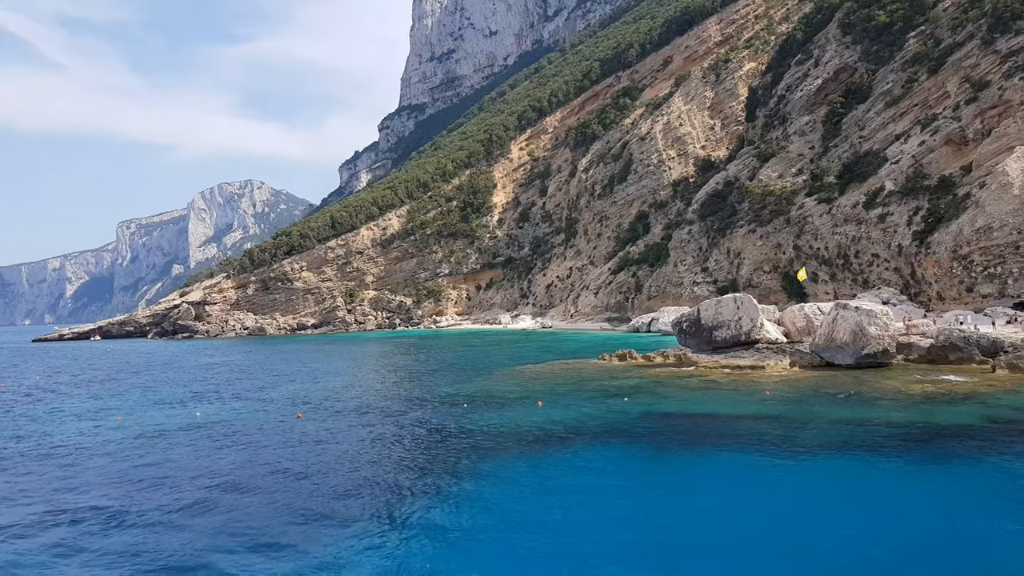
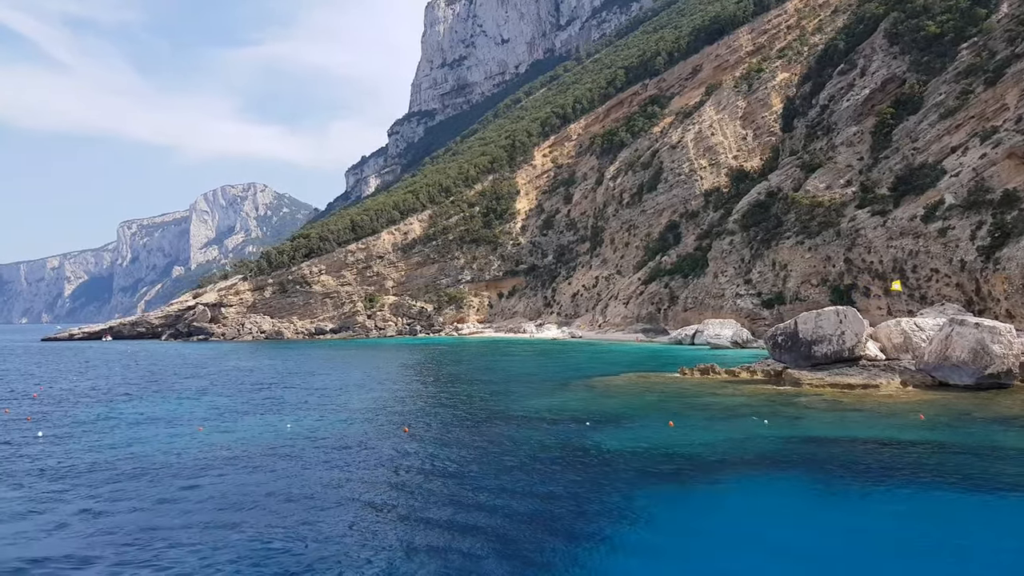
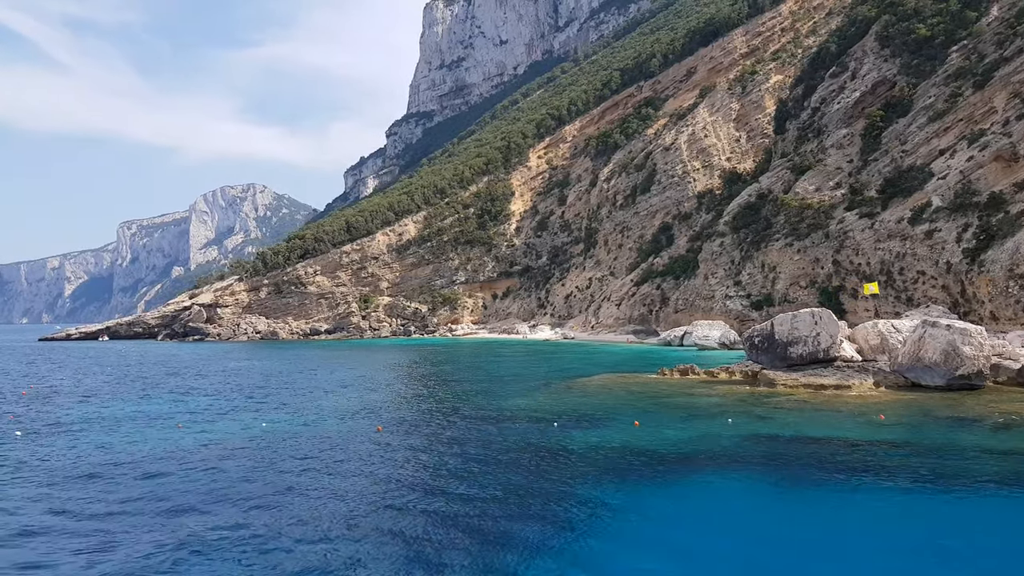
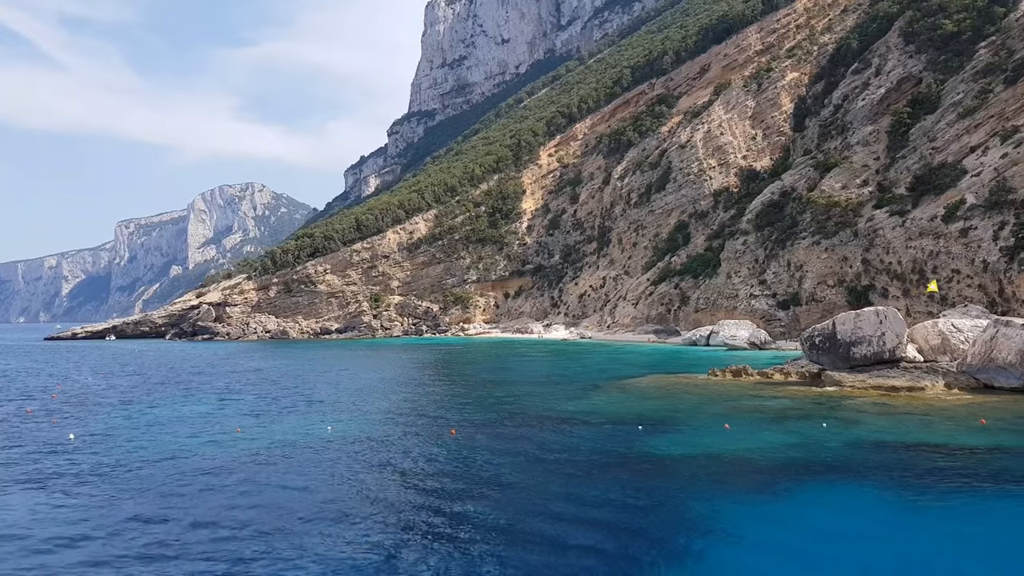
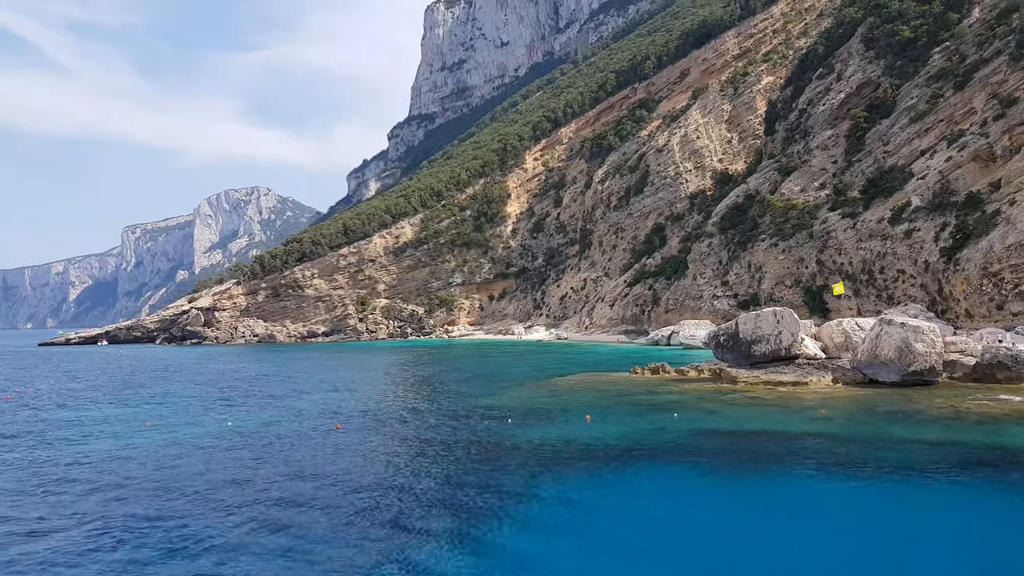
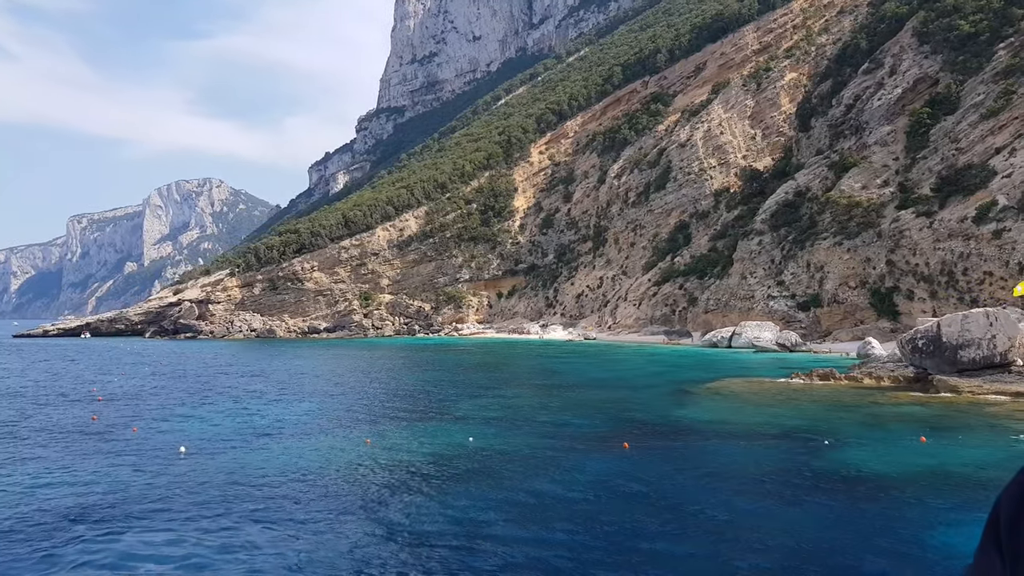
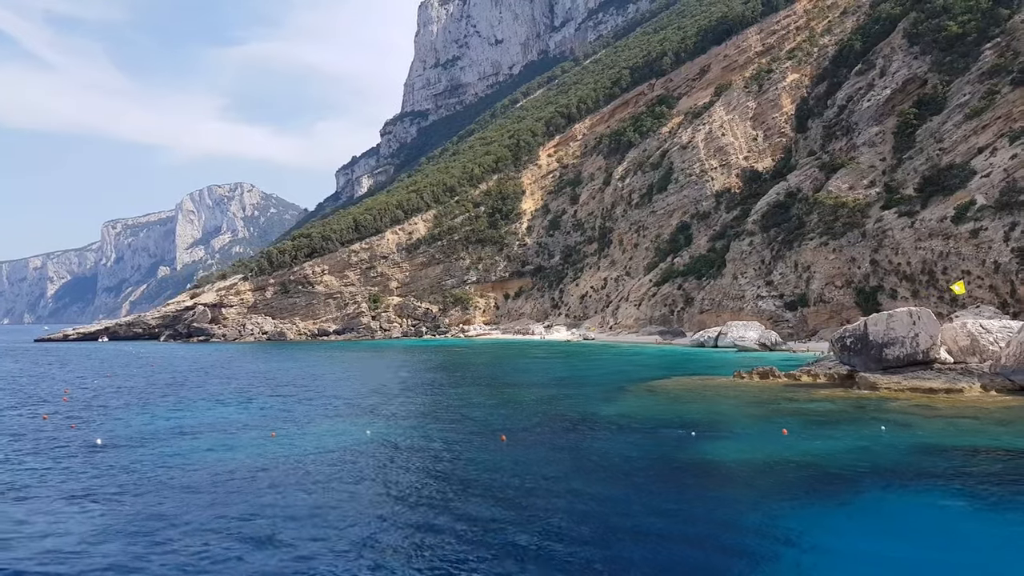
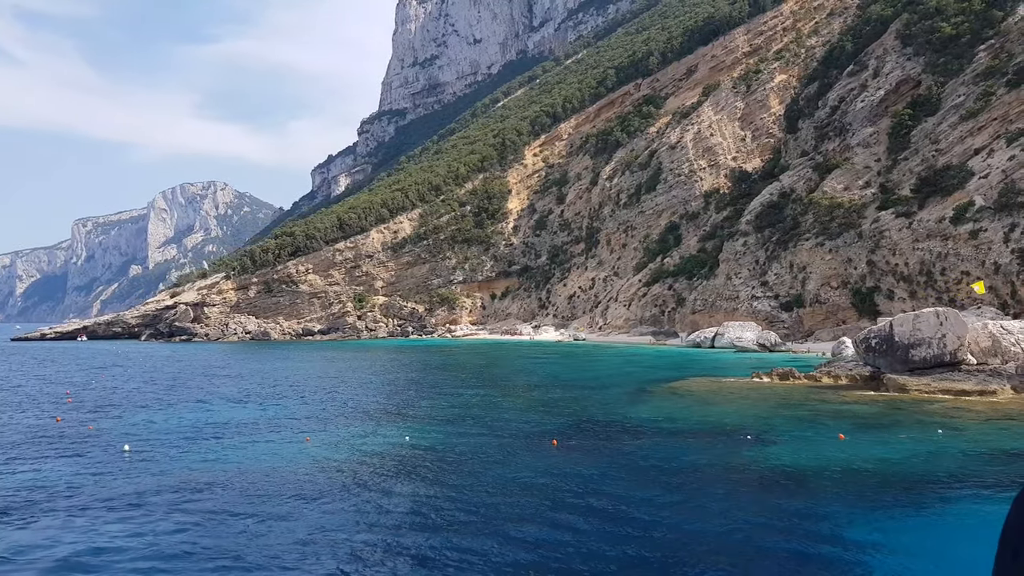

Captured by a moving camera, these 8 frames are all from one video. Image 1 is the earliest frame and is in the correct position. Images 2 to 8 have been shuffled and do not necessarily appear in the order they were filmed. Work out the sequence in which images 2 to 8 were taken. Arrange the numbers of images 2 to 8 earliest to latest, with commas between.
5, 3, 2, 4, 7, 8, 6
